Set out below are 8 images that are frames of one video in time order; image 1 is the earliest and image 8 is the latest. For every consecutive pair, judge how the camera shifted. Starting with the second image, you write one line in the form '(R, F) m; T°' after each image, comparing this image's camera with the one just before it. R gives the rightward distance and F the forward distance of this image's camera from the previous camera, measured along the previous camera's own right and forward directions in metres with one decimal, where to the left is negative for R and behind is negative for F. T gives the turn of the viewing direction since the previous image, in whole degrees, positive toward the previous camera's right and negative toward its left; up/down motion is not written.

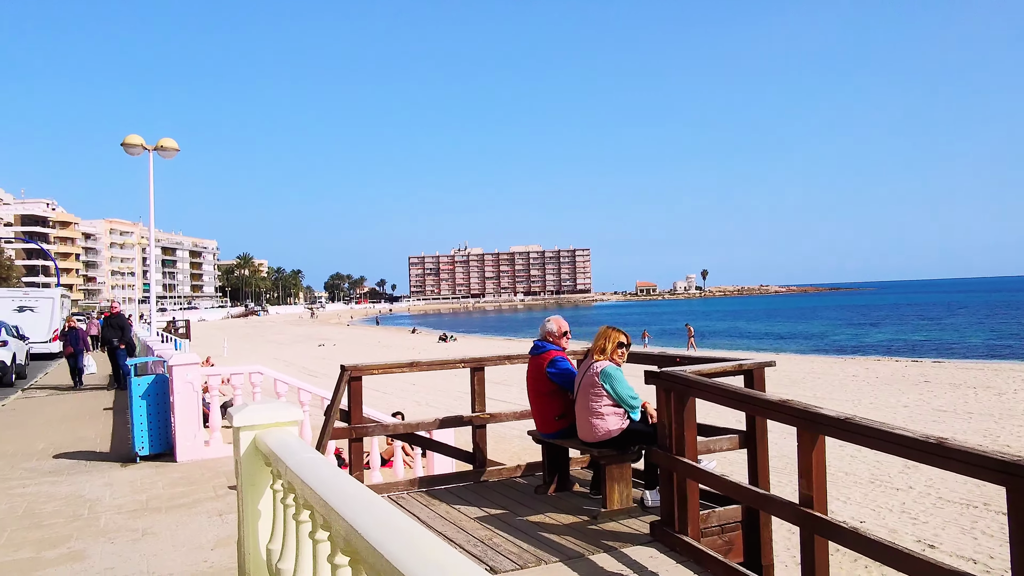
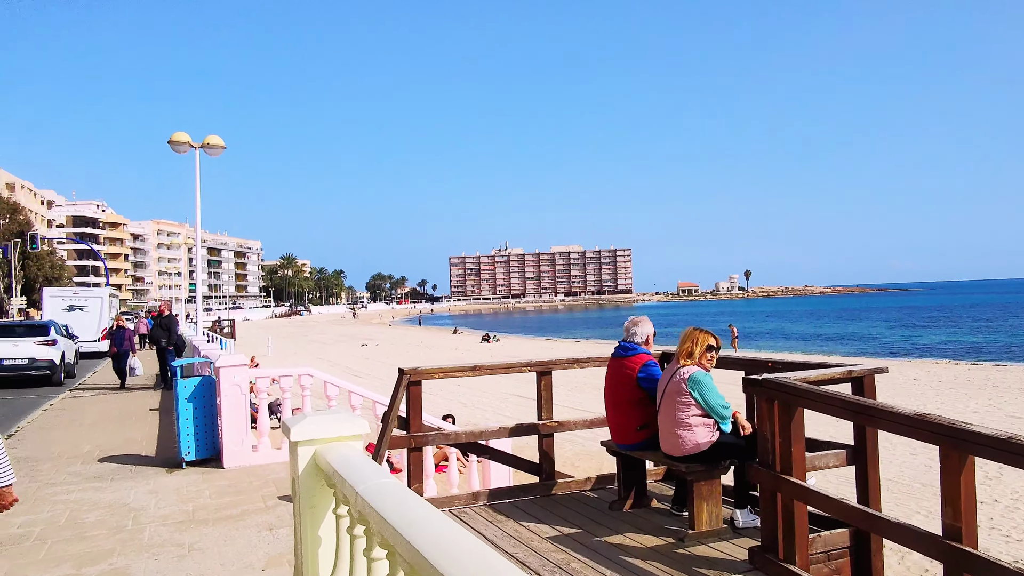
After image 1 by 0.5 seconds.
(-0.2, +0.4) m; -3°
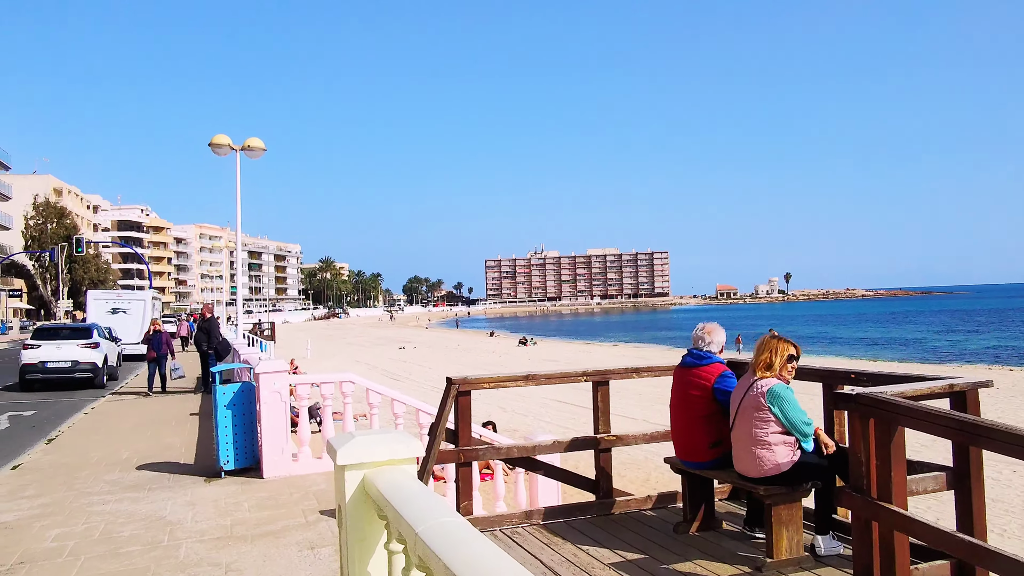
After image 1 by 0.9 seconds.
(-0.1, +0.3) m; -3°
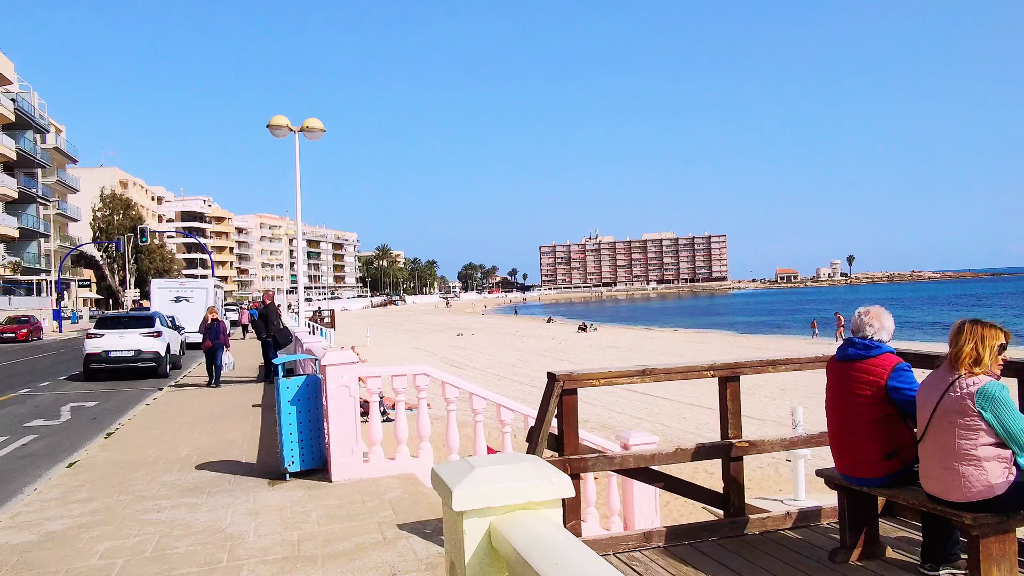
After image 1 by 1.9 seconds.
(-0.3, +0.8) m; -4°
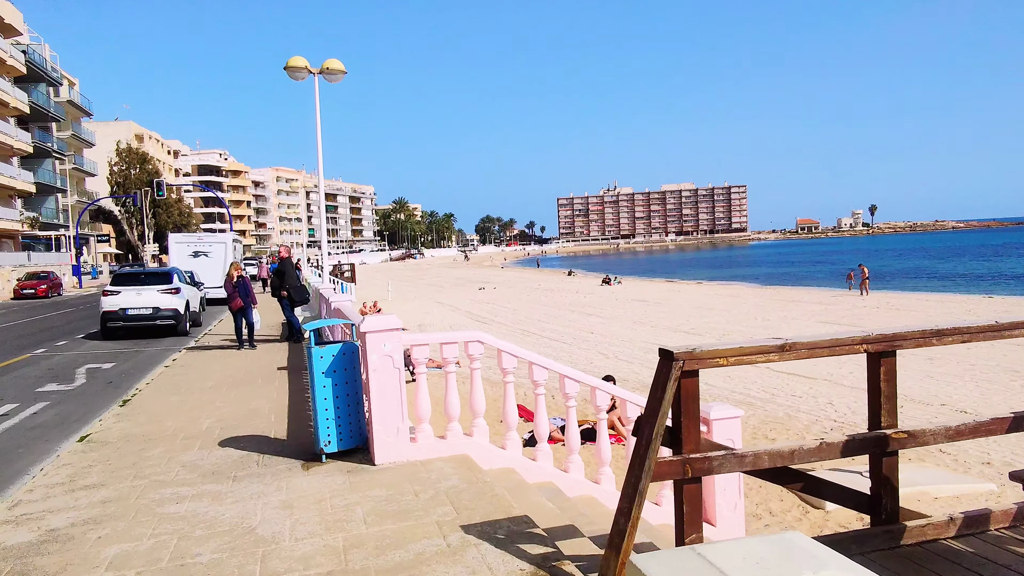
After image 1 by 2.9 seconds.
(-0.3, +0.9) m; -1°
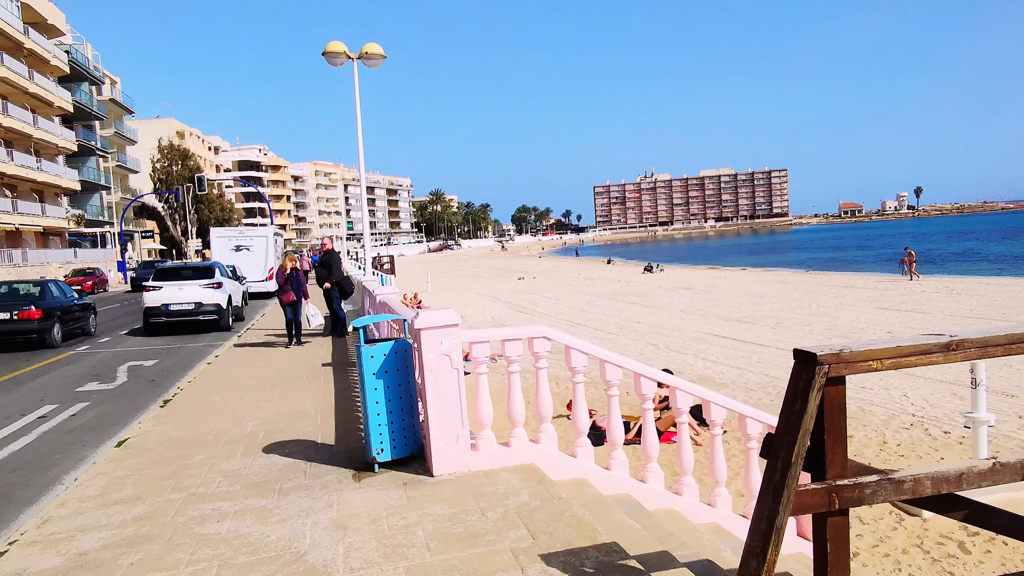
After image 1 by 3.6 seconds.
(-0.2, +0.6) m; -3°
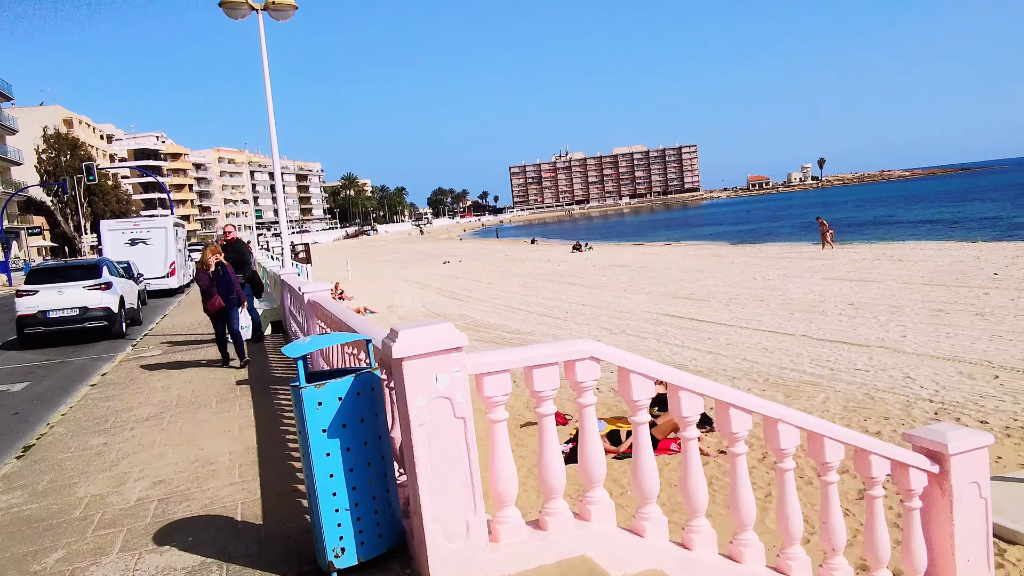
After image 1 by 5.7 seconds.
(-0.4, +1.8) m; +6°
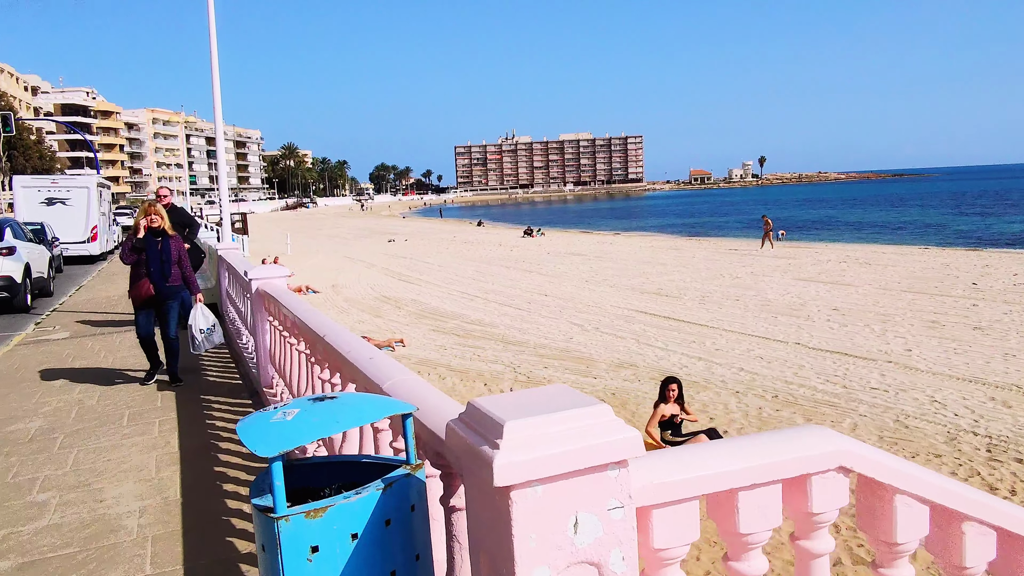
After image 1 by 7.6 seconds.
(-0.5, +1.5) m; +4°
